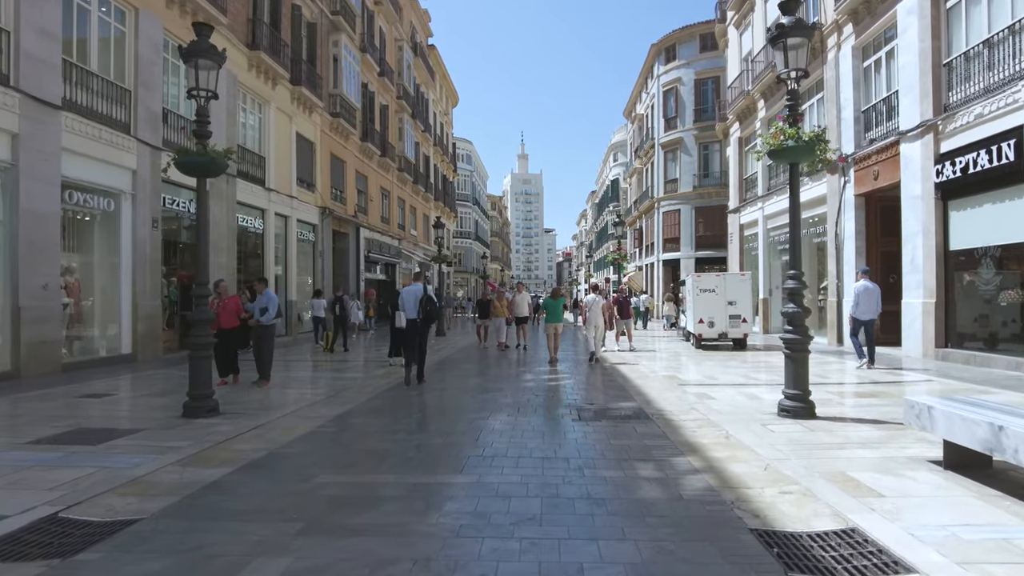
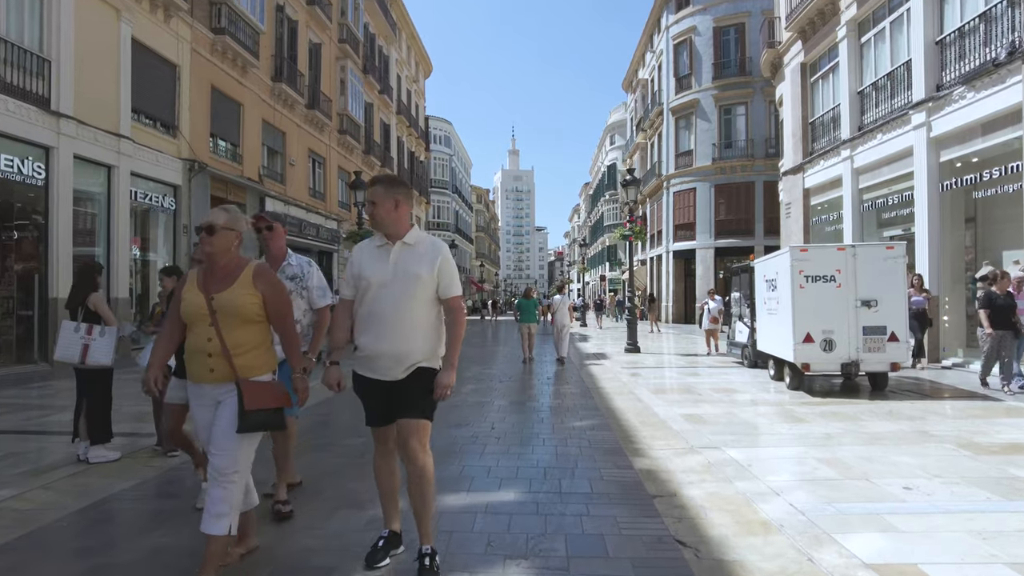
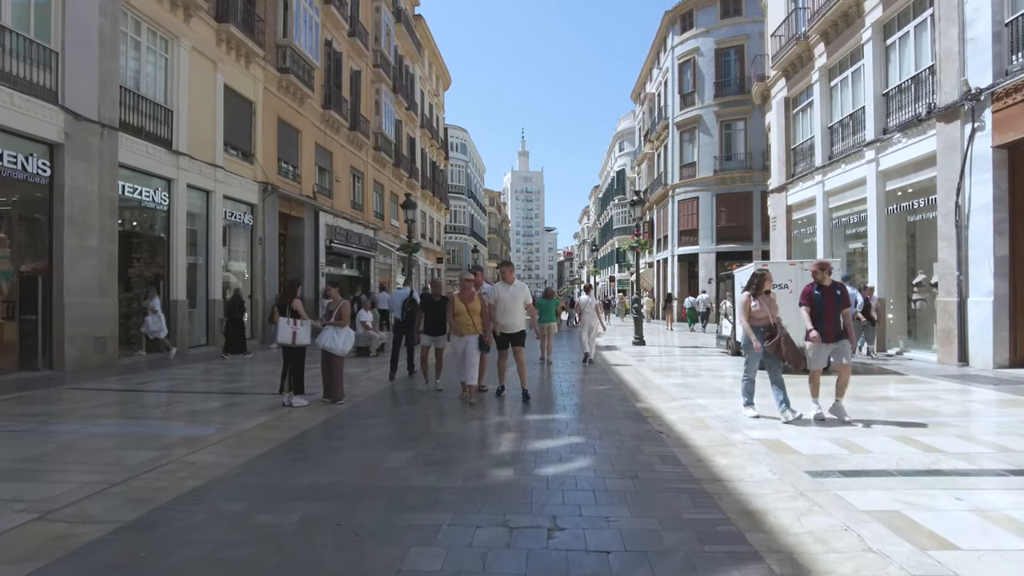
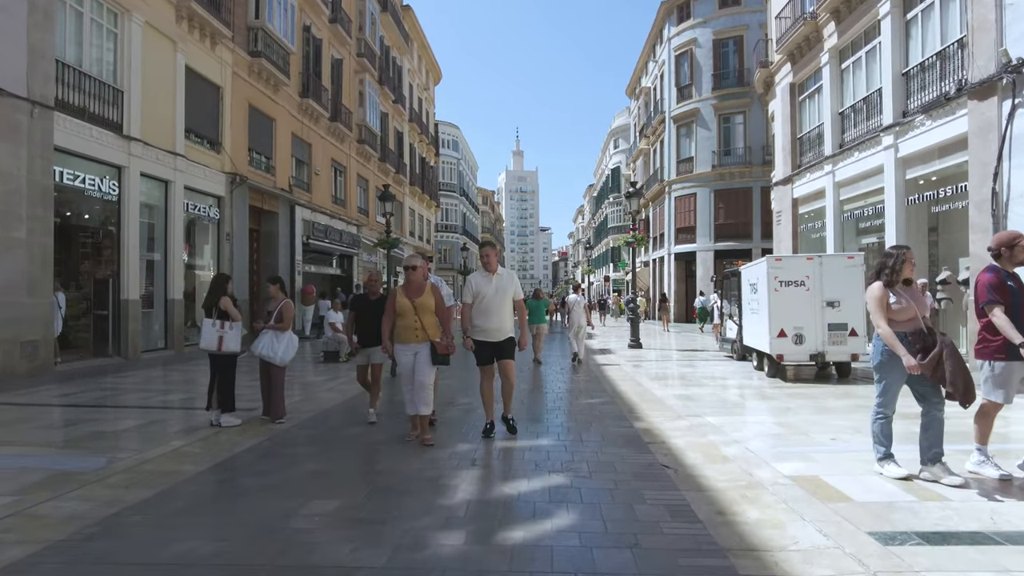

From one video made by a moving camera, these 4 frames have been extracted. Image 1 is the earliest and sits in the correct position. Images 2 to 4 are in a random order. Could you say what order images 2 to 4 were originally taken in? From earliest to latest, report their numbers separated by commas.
3, 4, 2
